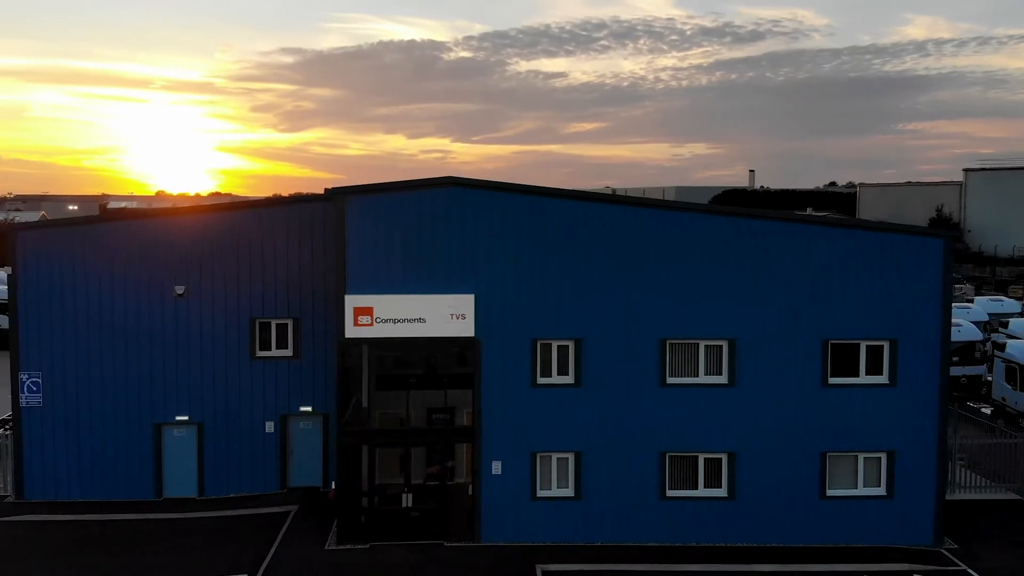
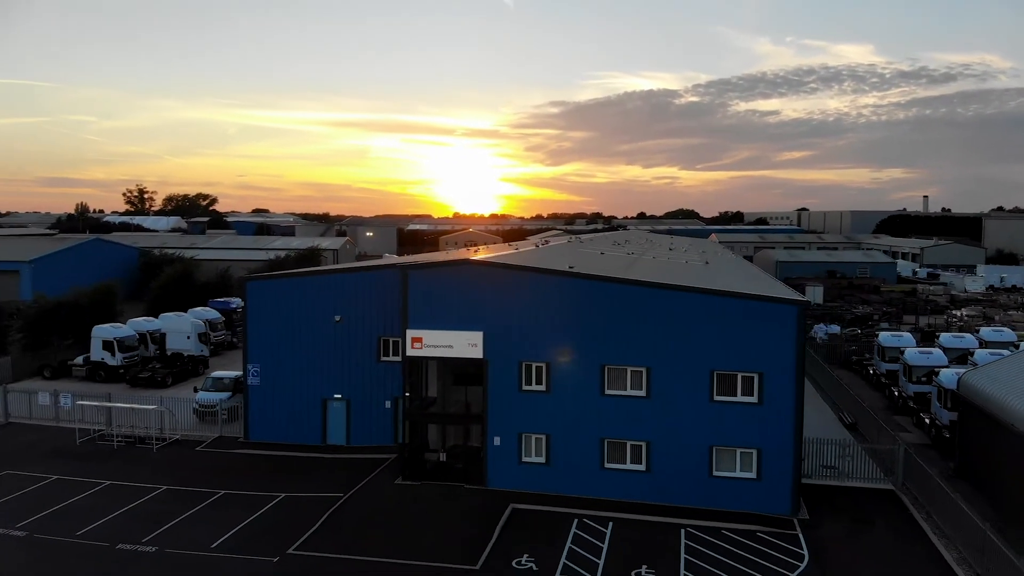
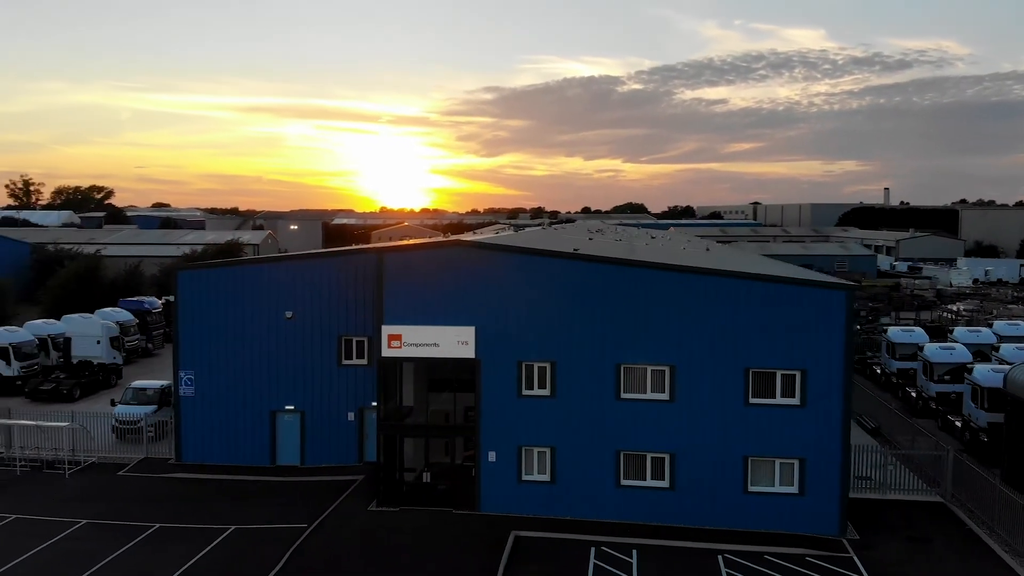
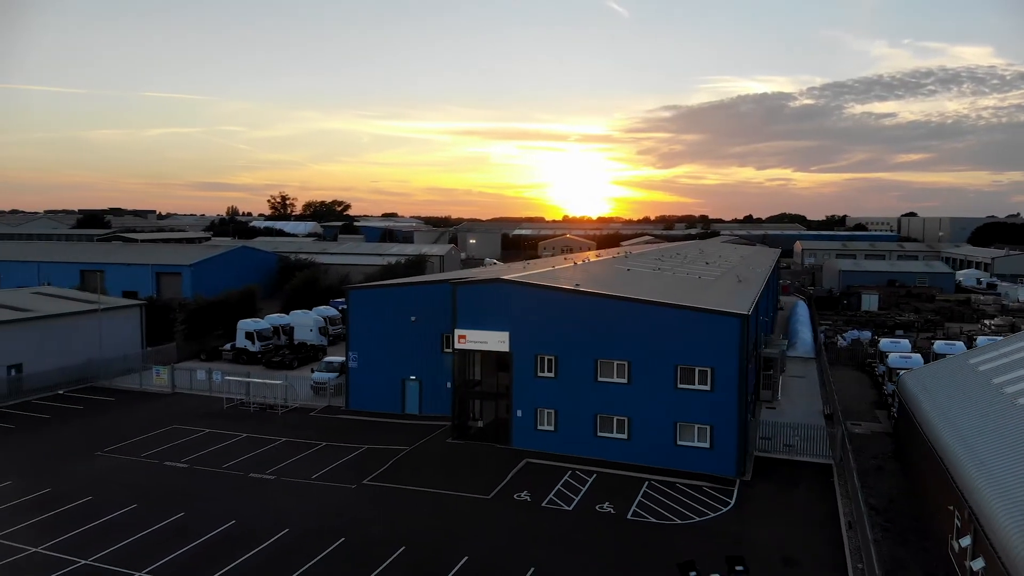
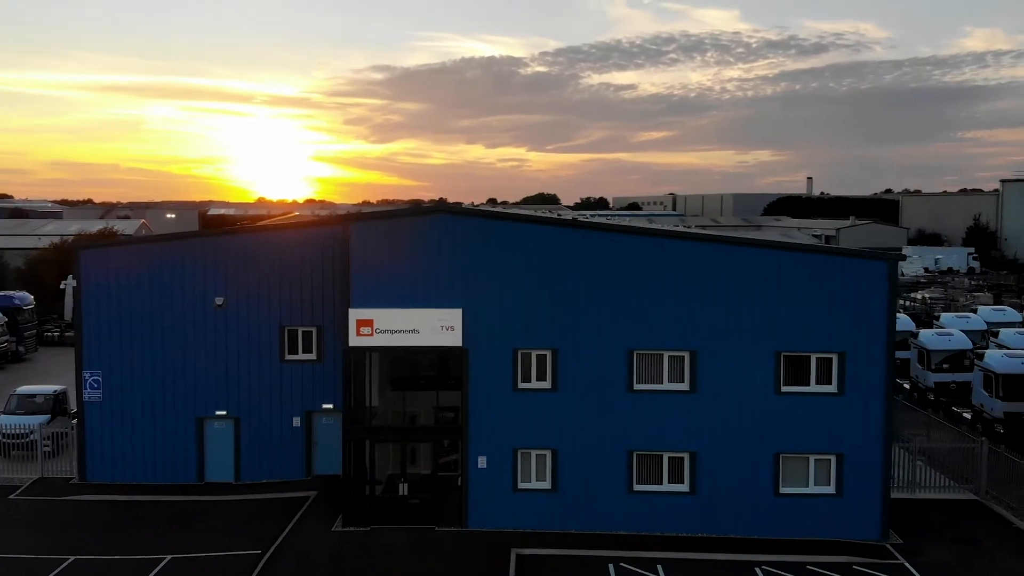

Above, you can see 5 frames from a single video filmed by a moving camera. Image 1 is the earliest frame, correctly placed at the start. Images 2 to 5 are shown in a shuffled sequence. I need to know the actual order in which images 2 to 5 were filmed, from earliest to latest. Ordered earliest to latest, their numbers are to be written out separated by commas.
5, 3, 2, 4
